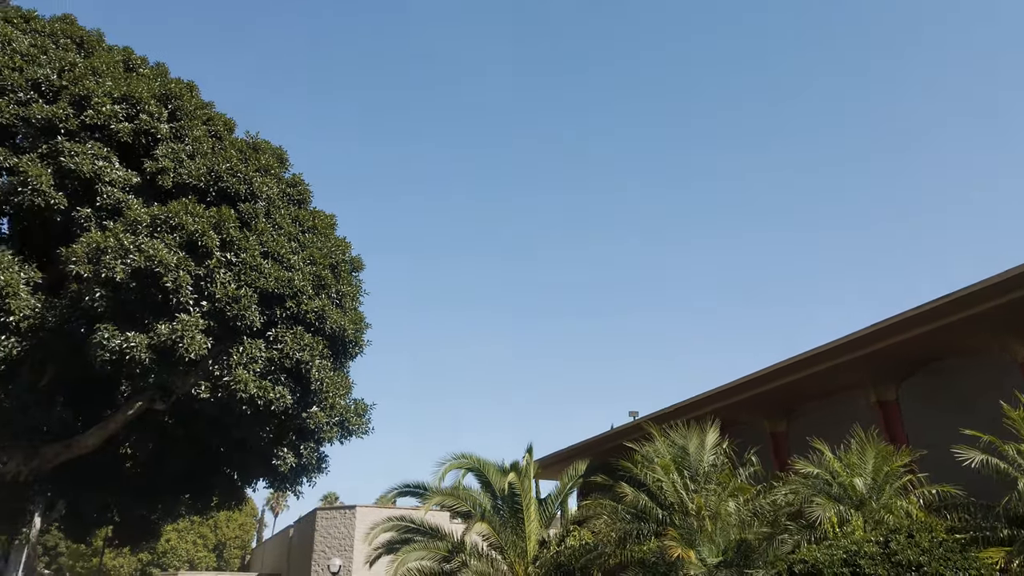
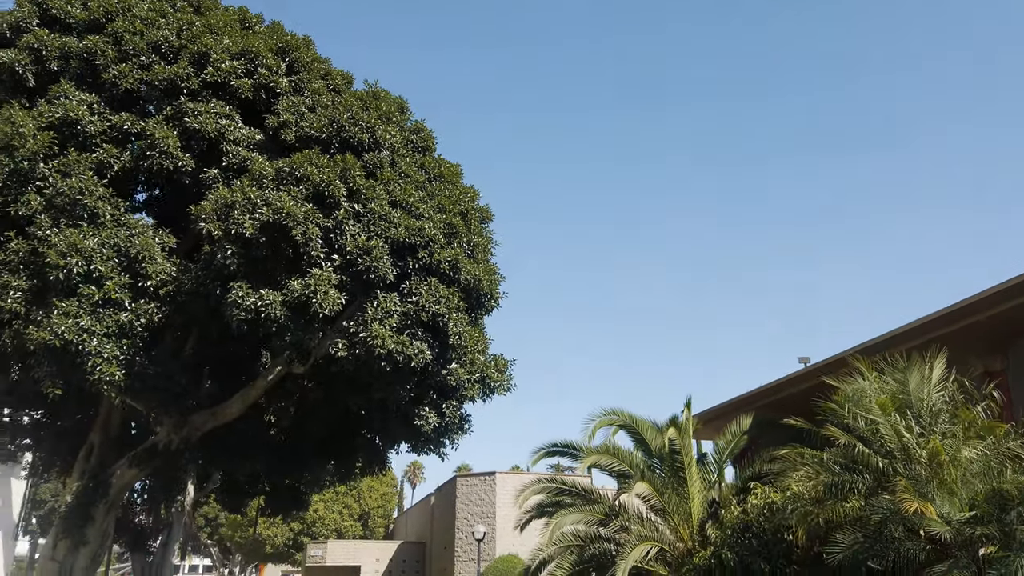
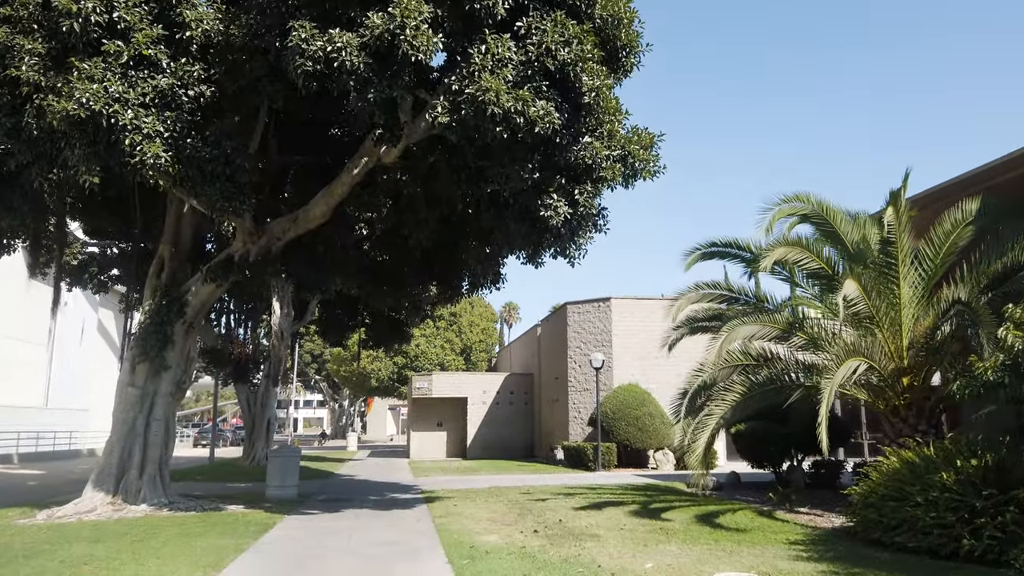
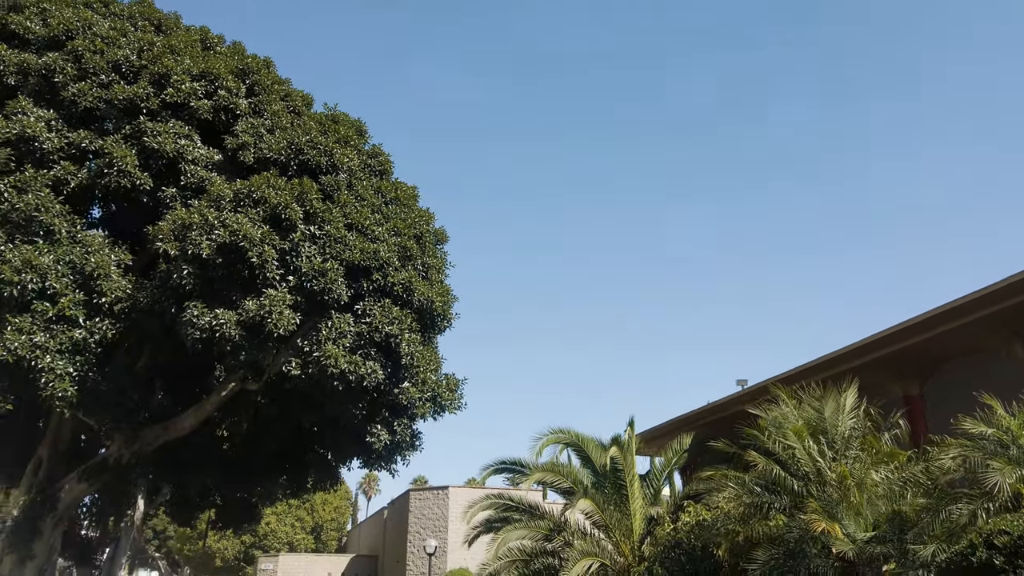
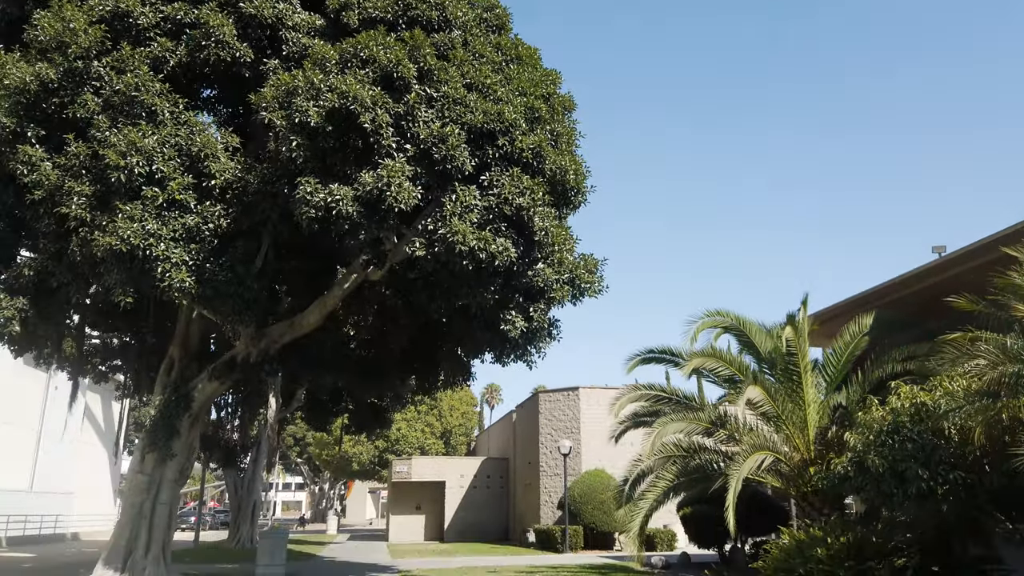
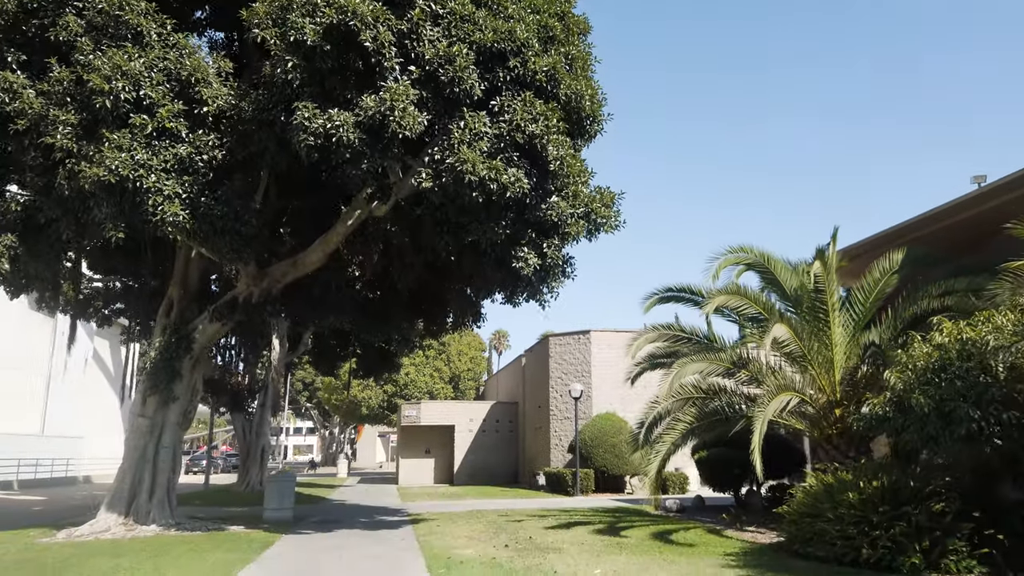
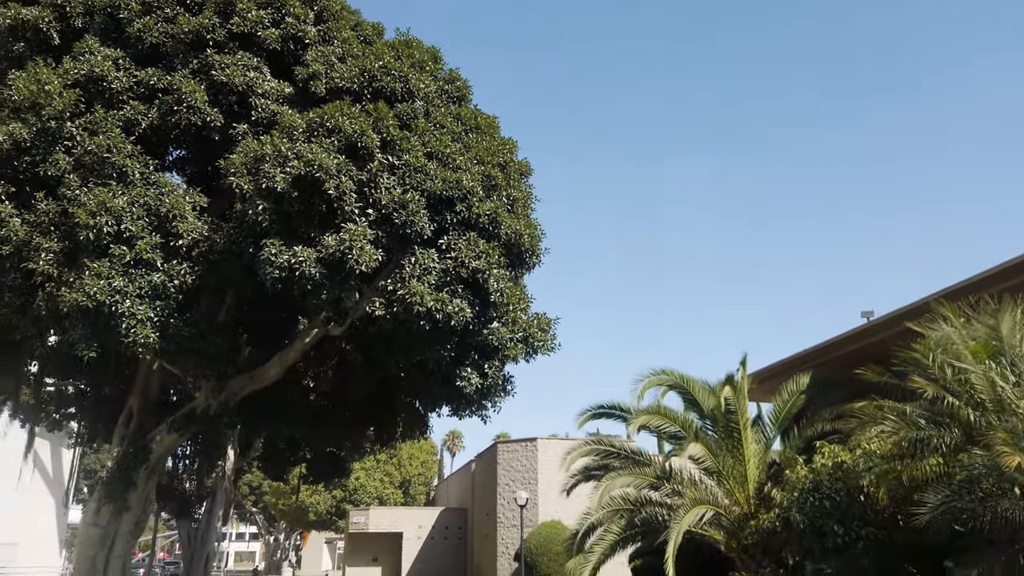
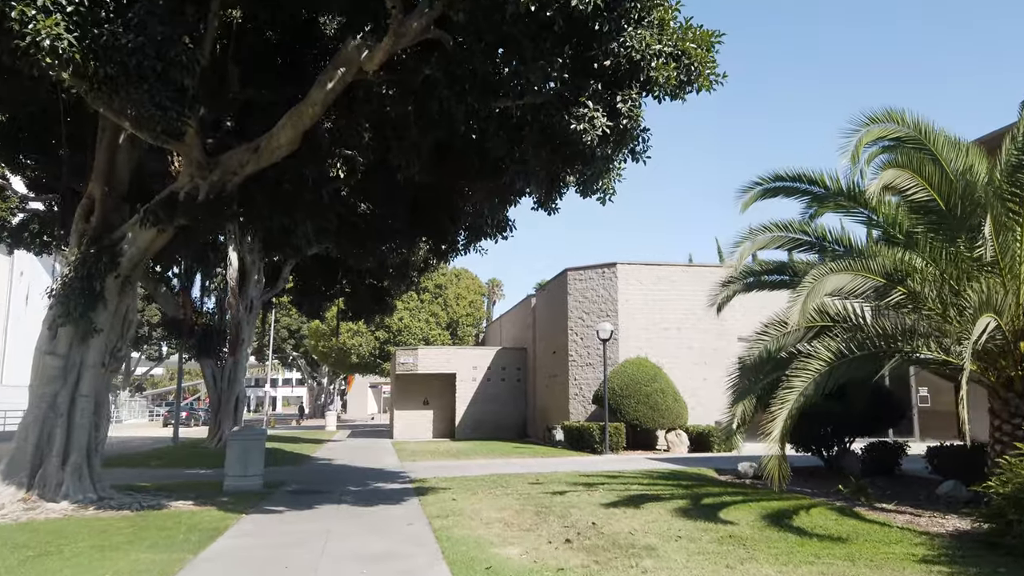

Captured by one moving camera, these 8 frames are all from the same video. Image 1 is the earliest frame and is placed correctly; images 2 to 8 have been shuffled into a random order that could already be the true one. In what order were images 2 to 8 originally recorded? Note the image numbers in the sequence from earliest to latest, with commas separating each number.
4, 2, 7, 5, 6, 3, 8
